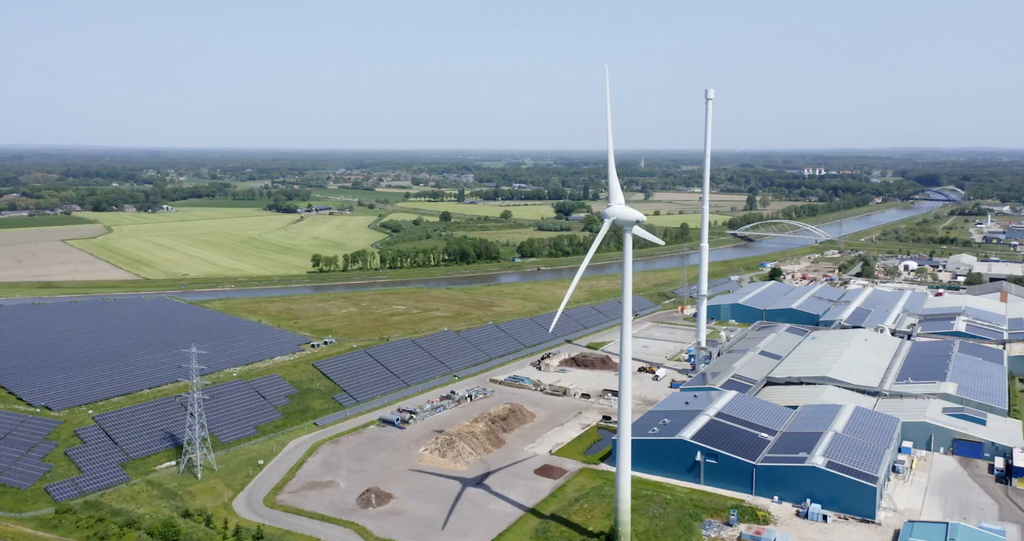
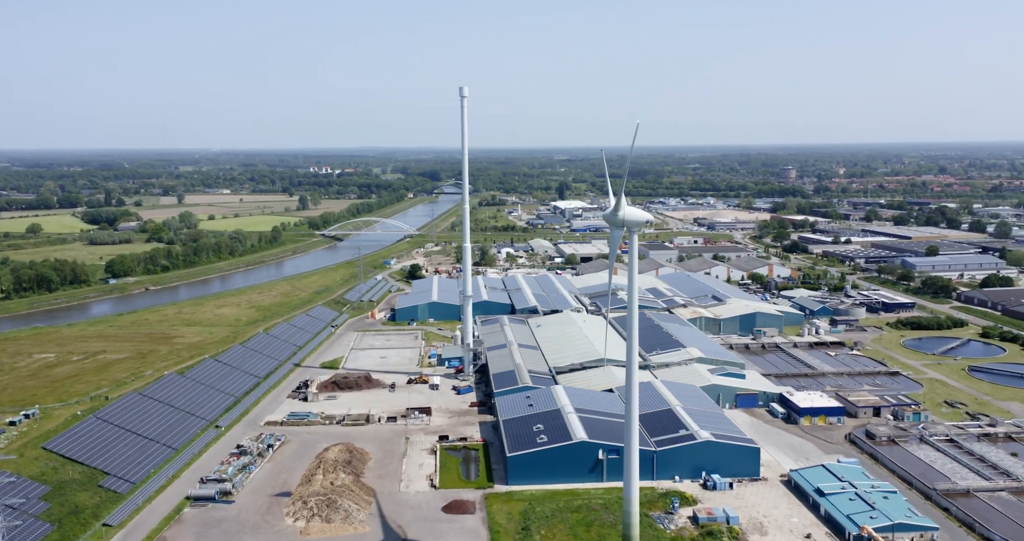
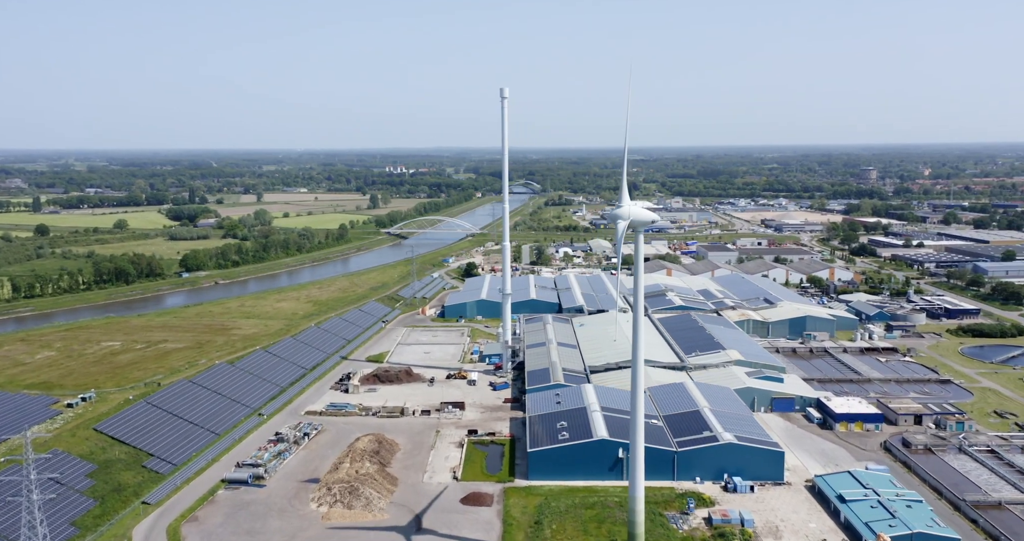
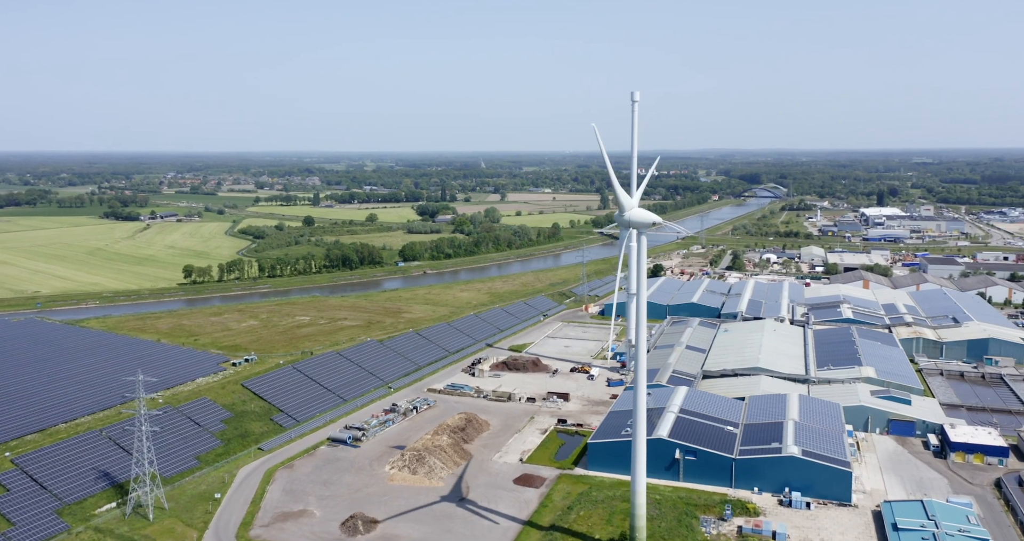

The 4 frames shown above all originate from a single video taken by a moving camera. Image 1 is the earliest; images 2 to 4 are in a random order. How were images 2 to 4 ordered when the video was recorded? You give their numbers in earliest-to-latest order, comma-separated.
4, 3, 2
